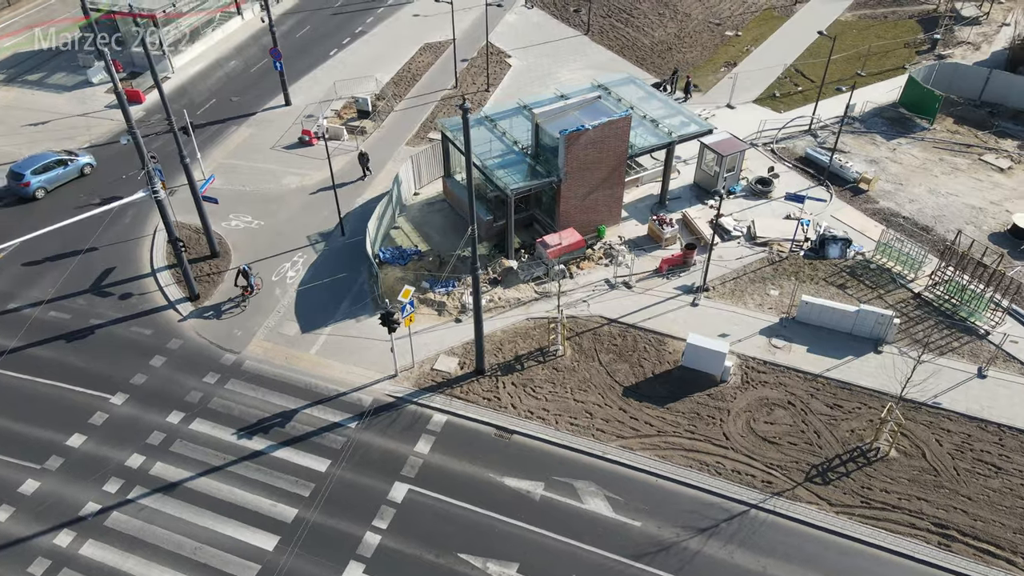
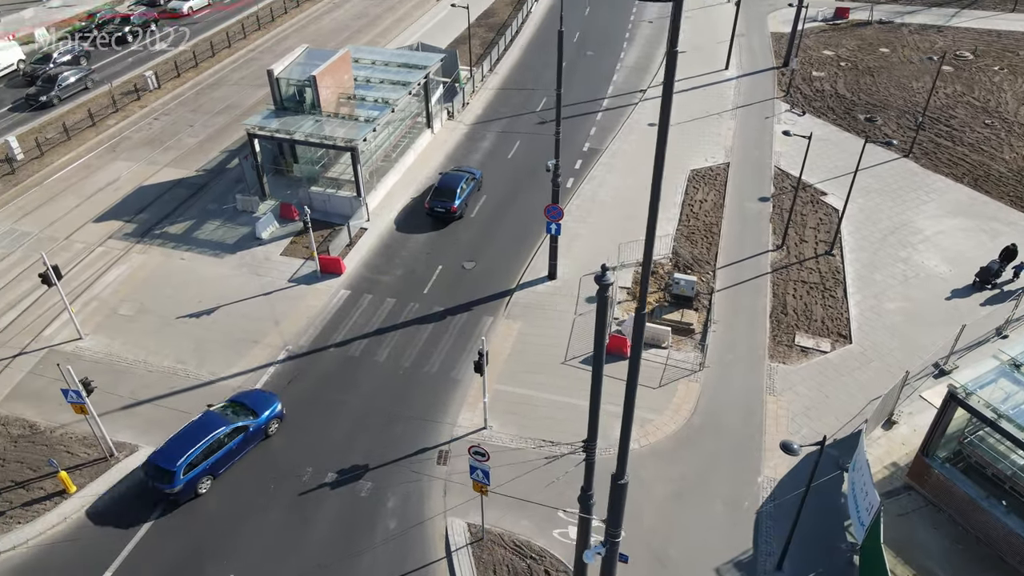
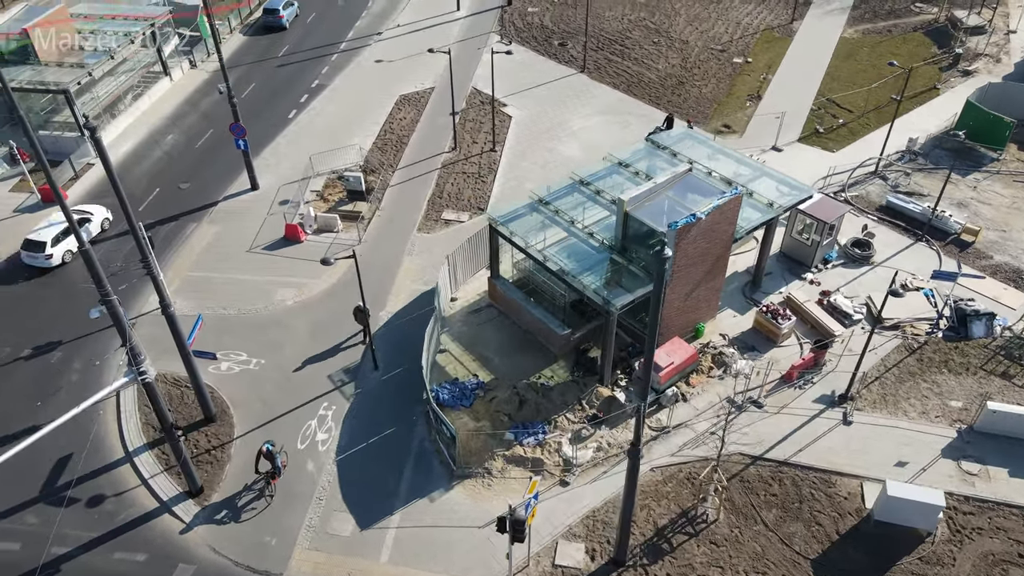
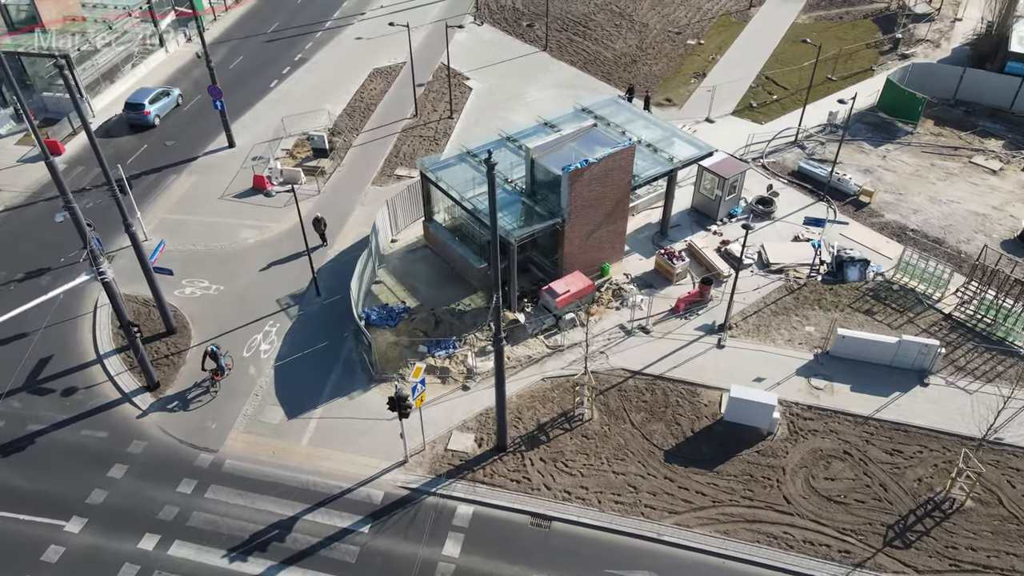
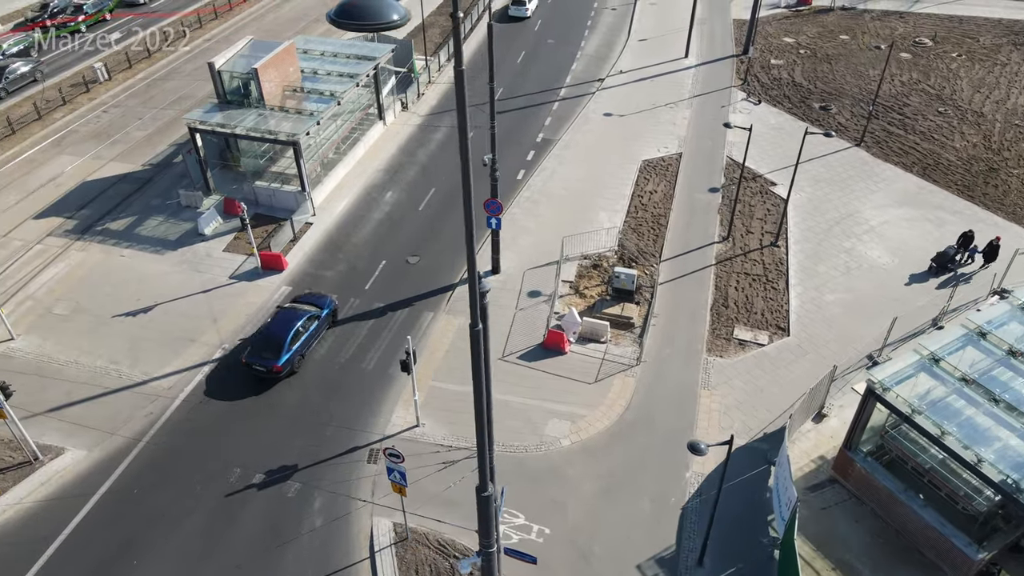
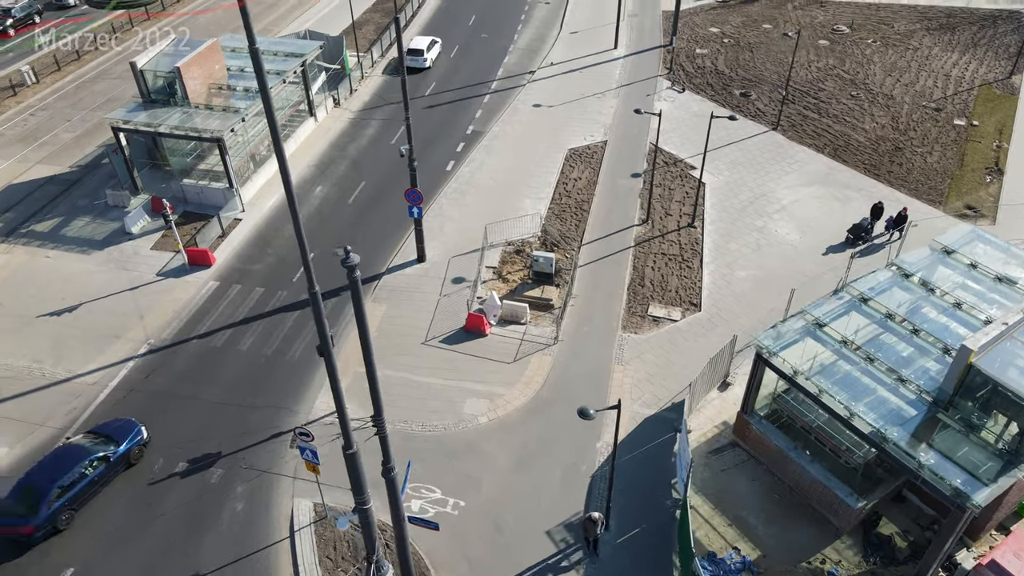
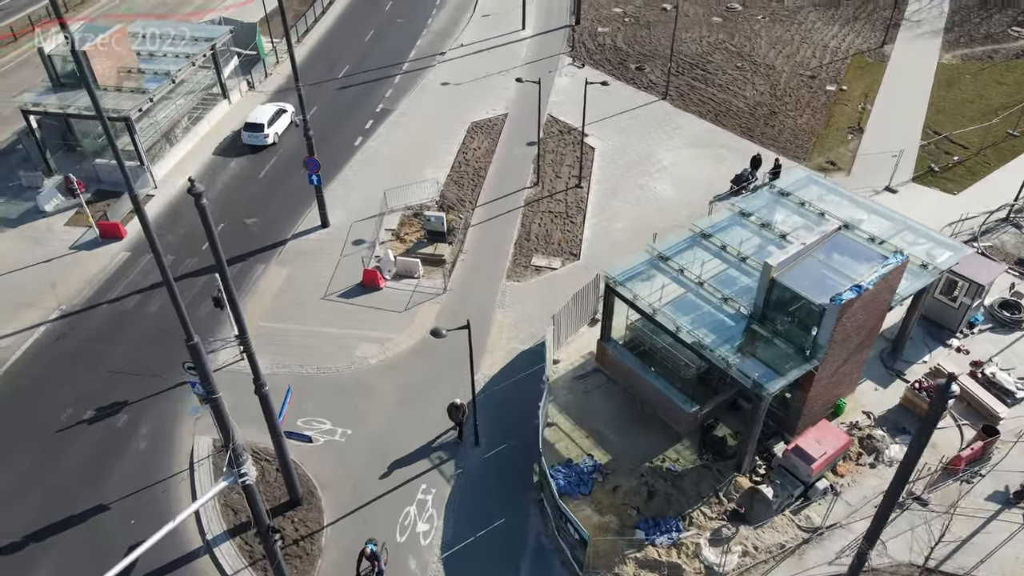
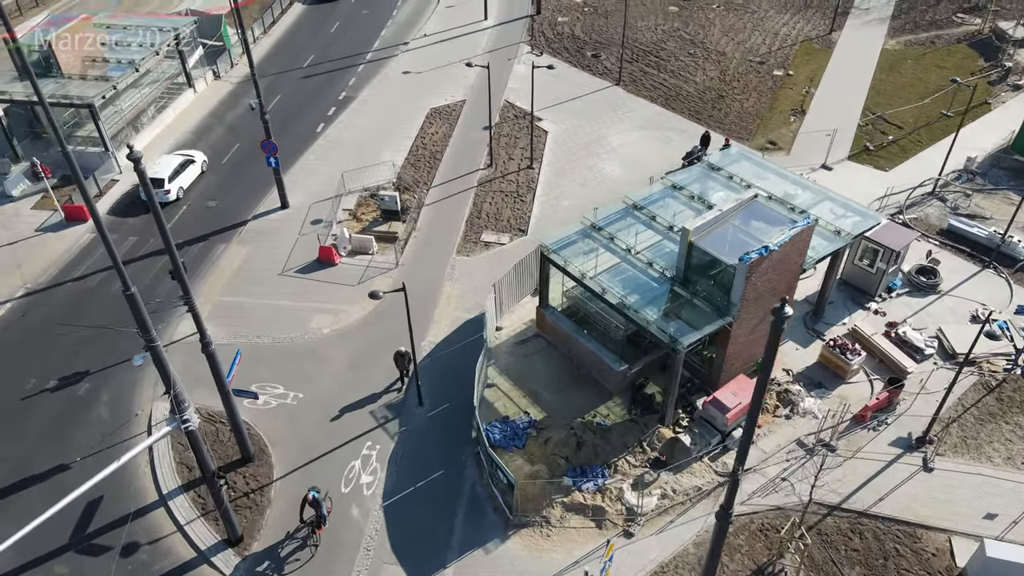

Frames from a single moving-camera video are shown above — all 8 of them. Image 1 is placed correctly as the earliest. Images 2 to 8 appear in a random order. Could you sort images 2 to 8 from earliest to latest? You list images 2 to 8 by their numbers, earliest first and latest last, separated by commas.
4, 3, 8, 7, 6, 5, 2
